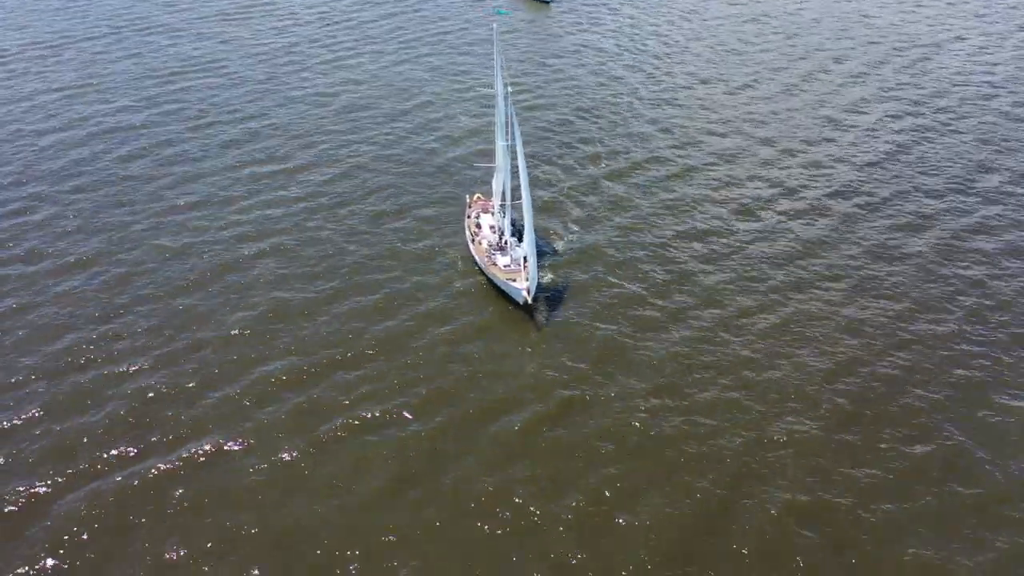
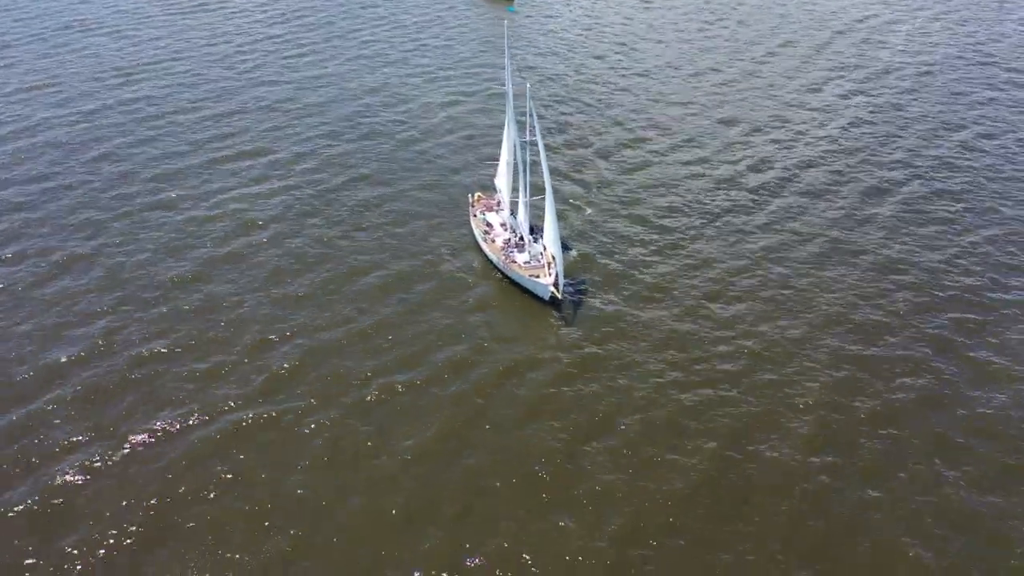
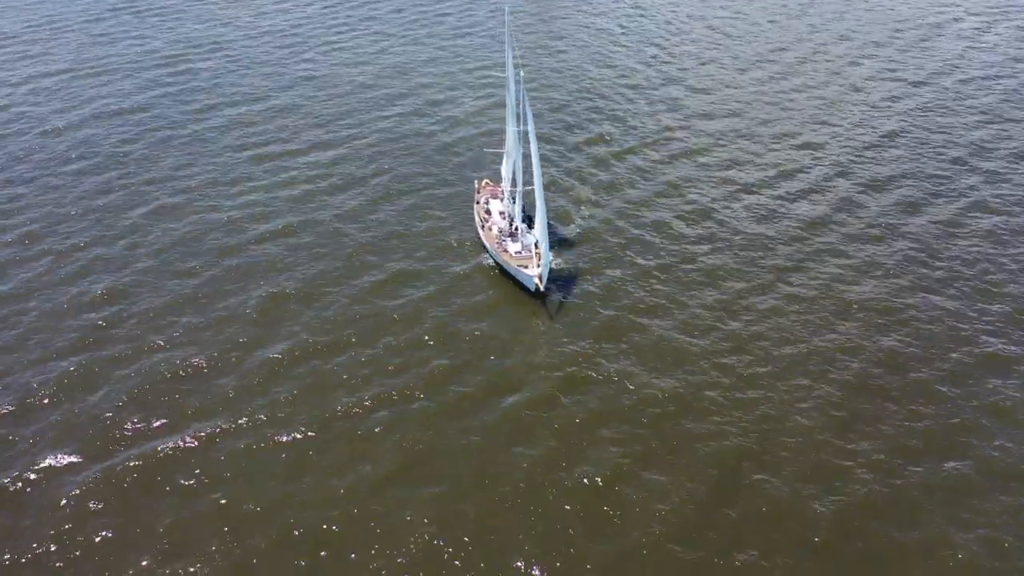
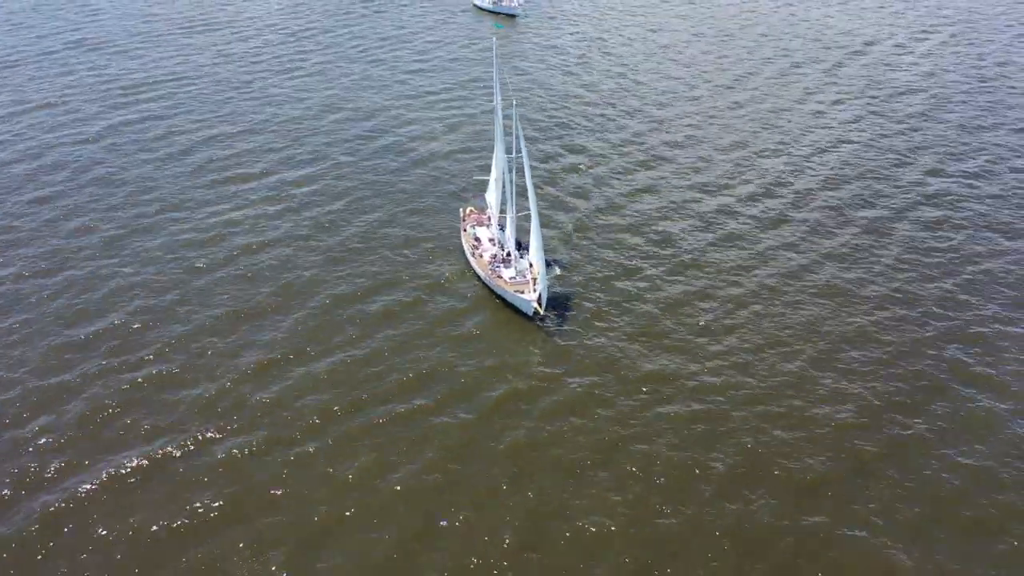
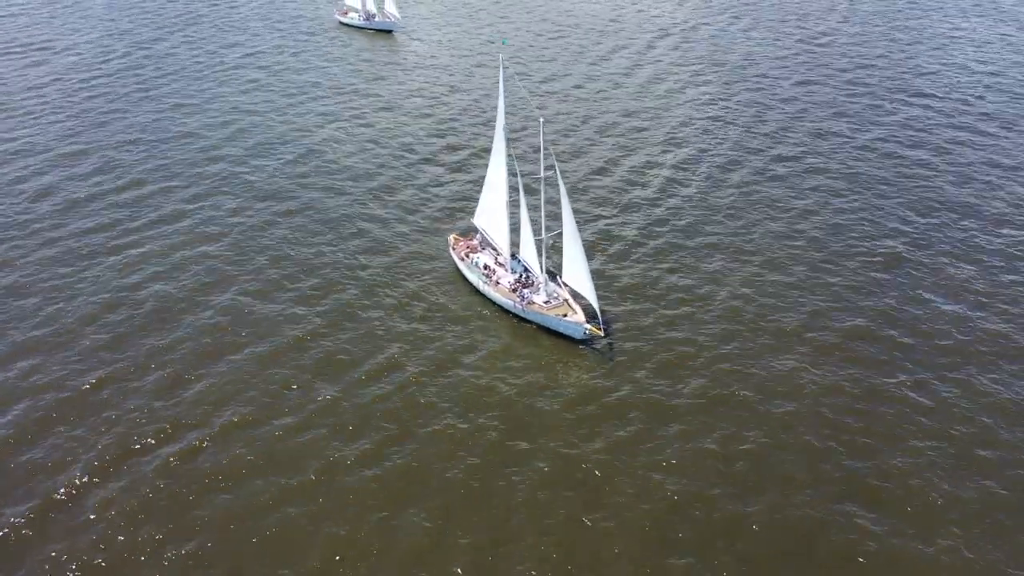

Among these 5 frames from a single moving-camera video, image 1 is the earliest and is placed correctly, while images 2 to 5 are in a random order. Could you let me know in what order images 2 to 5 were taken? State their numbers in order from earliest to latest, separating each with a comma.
3, 4, 2, 5
